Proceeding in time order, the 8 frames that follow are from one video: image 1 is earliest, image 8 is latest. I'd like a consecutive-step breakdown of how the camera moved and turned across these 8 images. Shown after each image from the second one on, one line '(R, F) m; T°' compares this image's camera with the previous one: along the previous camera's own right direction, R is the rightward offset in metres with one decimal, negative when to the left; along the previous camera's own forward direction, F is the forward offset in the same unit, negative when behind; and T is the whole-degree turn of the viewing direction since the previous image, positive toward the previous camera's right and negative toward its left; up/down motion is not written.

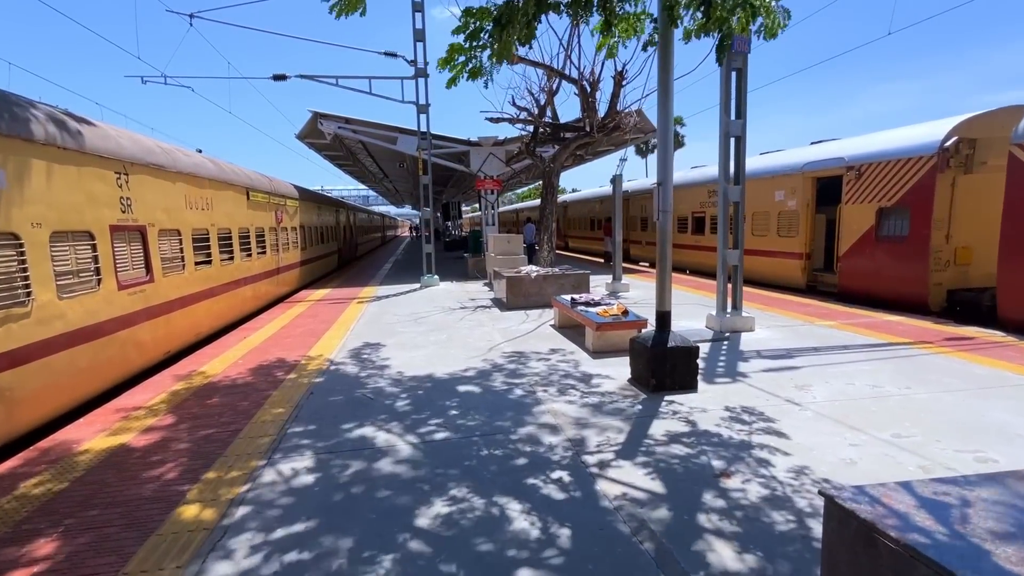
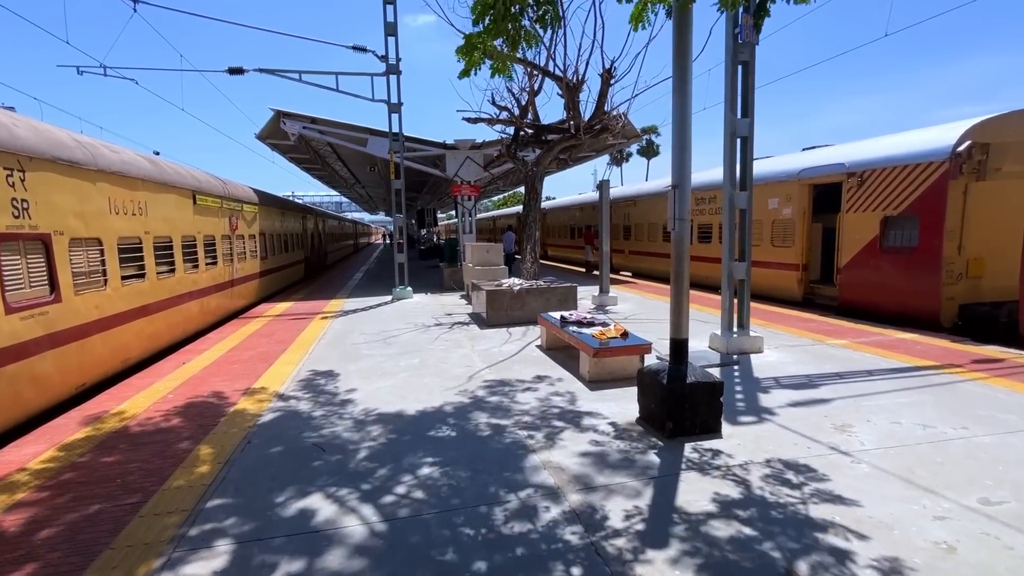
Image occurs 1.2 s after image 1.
(-0.1, +0.9) m; +3°
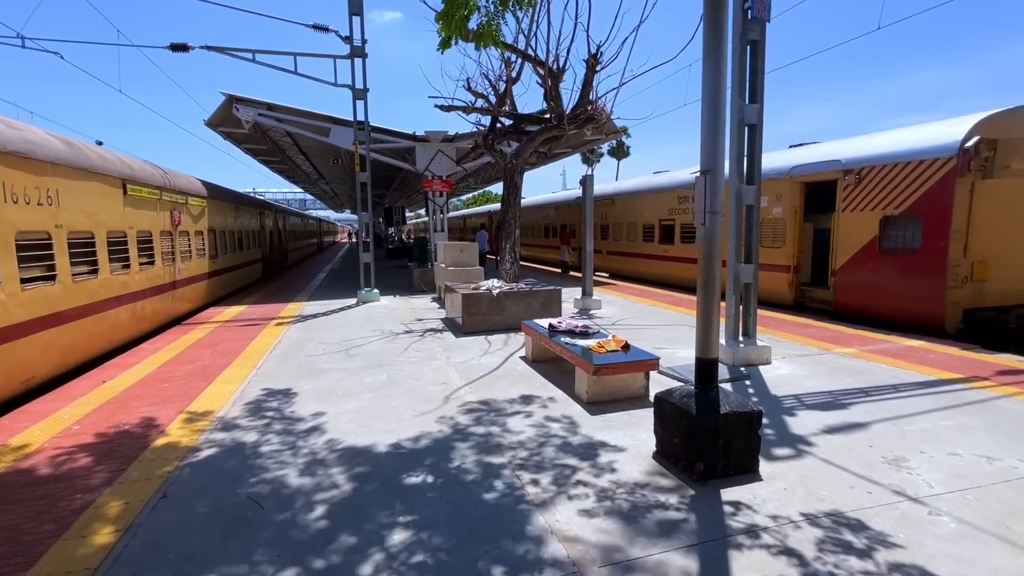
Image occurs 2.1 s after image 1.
(-0.2, +0.8) m; +4°
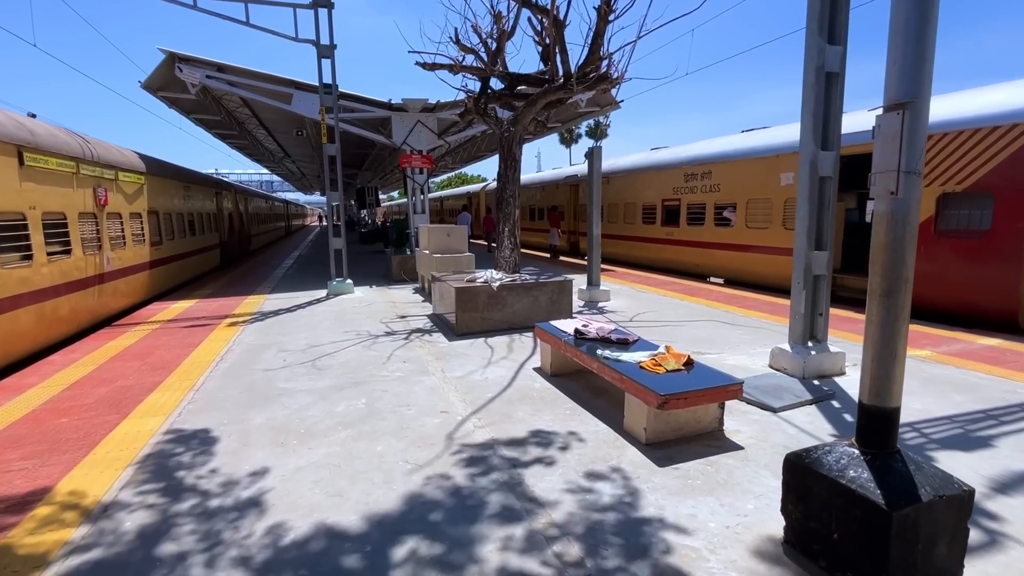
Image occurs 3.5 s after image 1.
(-0.4, +1.3) m; +3°
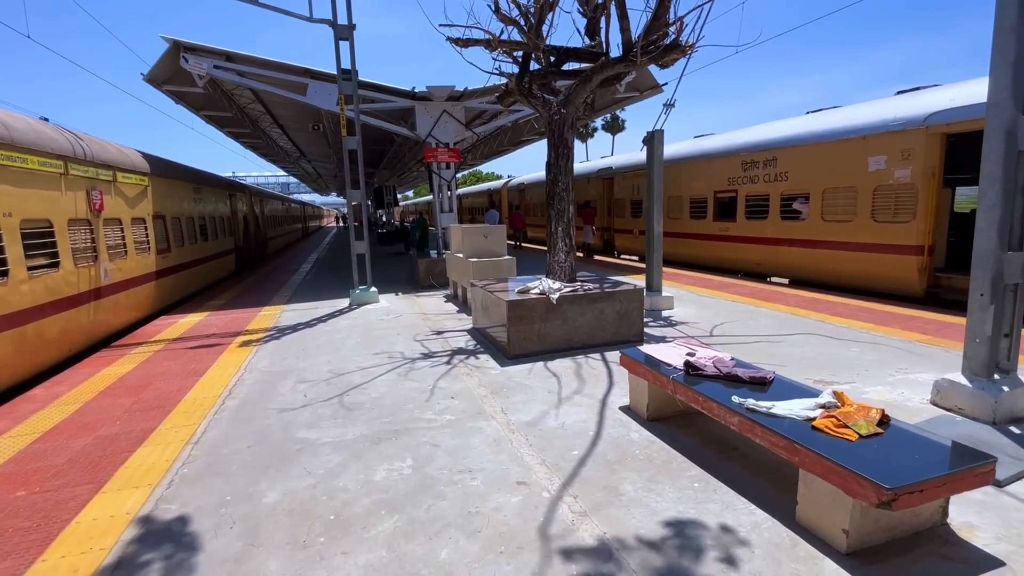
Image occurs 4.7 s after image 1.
(-0.5, +1.1) m; -2°
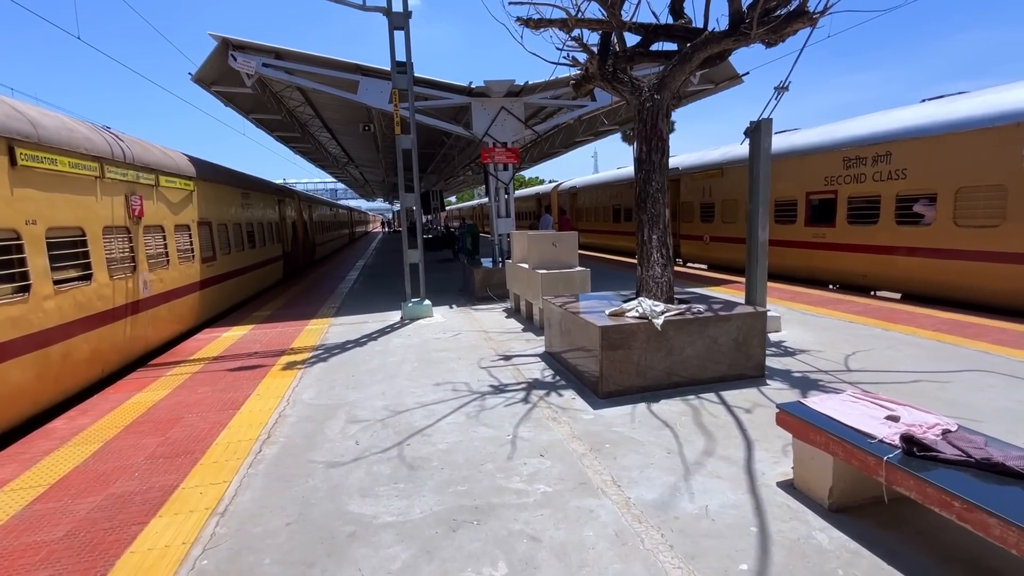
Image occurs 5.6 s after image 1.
(-0.5, +1.0) m; -5°
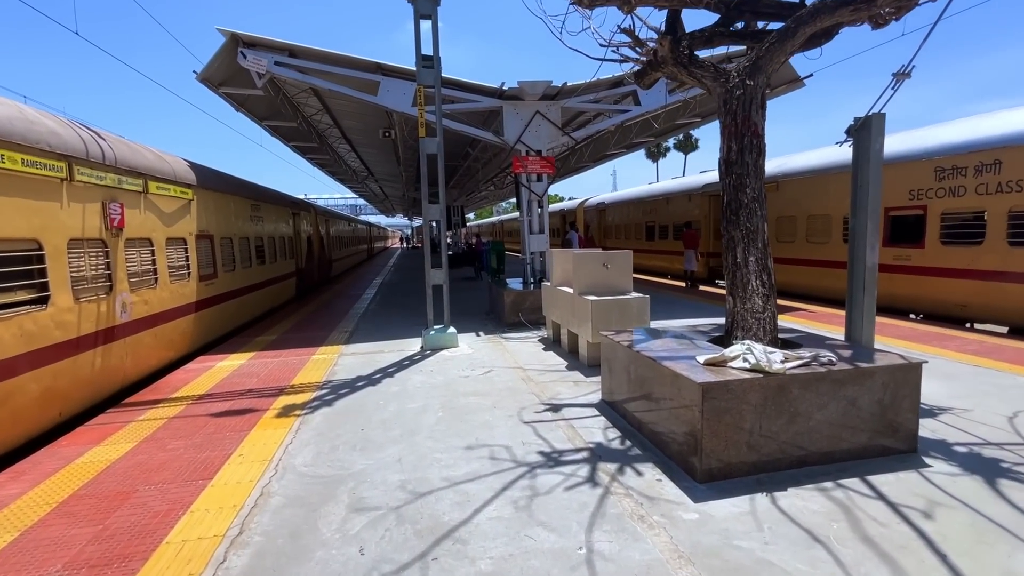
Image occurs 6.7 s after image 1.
(-0.3, +1.2) m; -2°
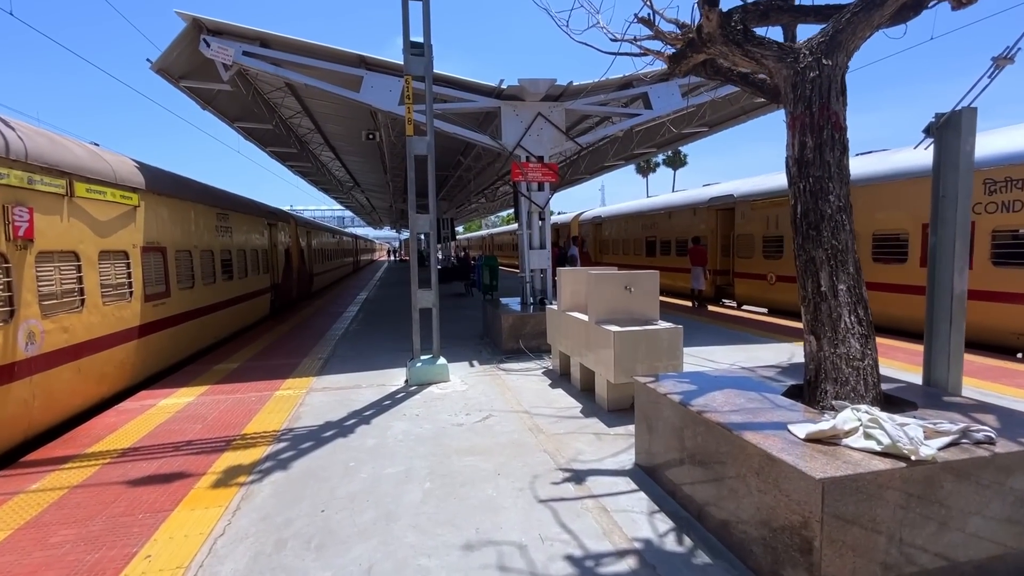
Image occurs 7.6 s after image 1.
(-0.2, +1.0) m; +1°
